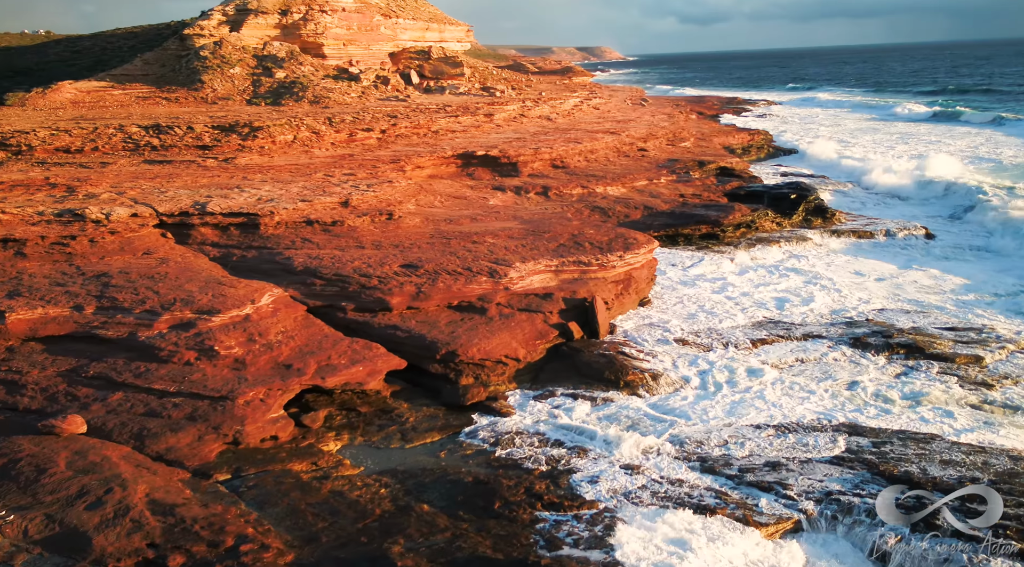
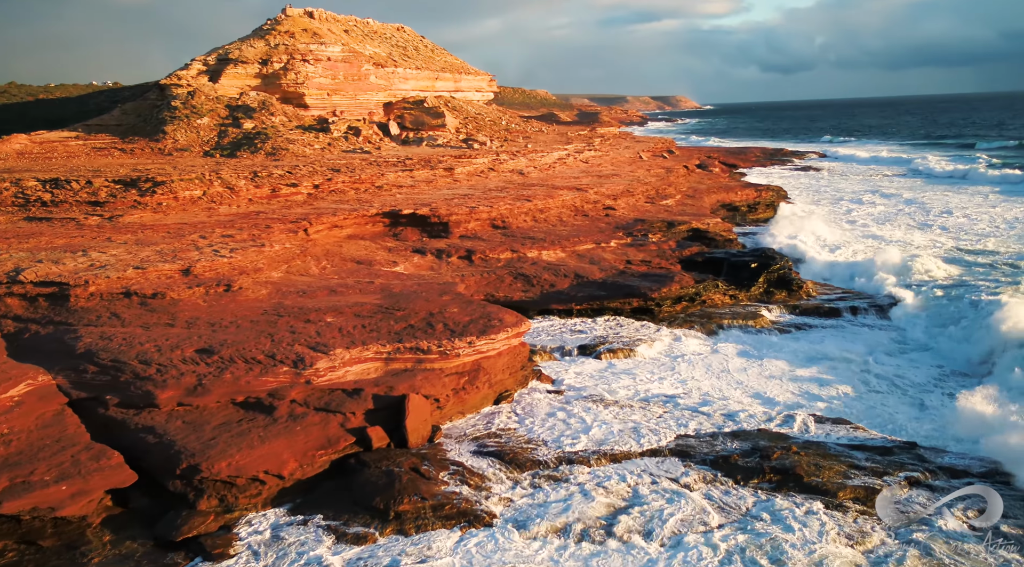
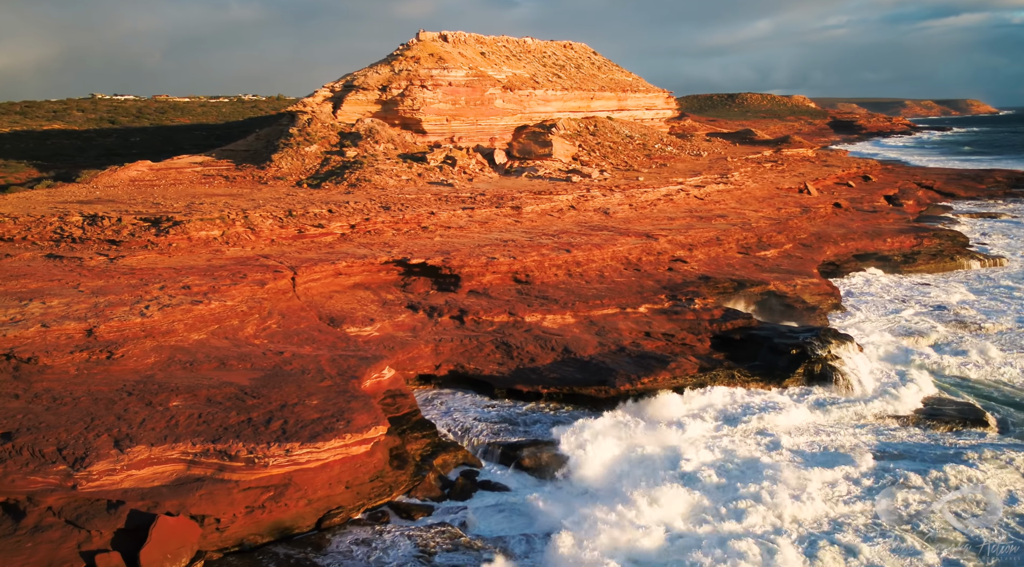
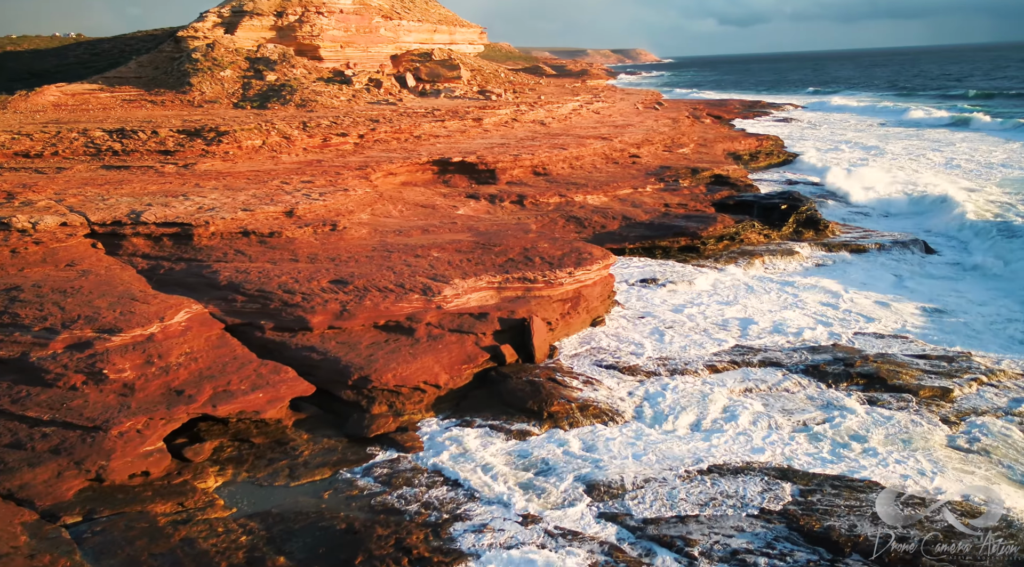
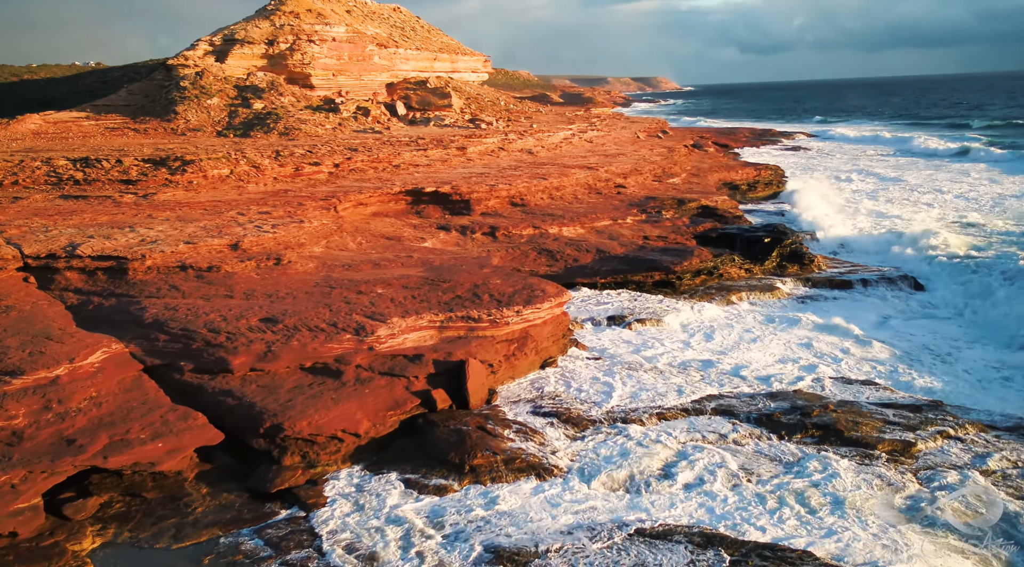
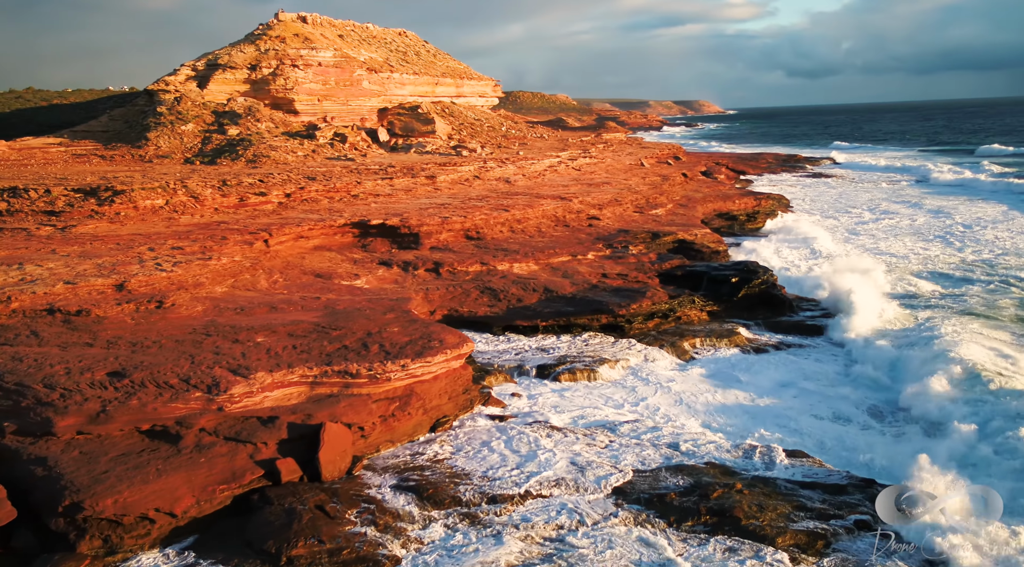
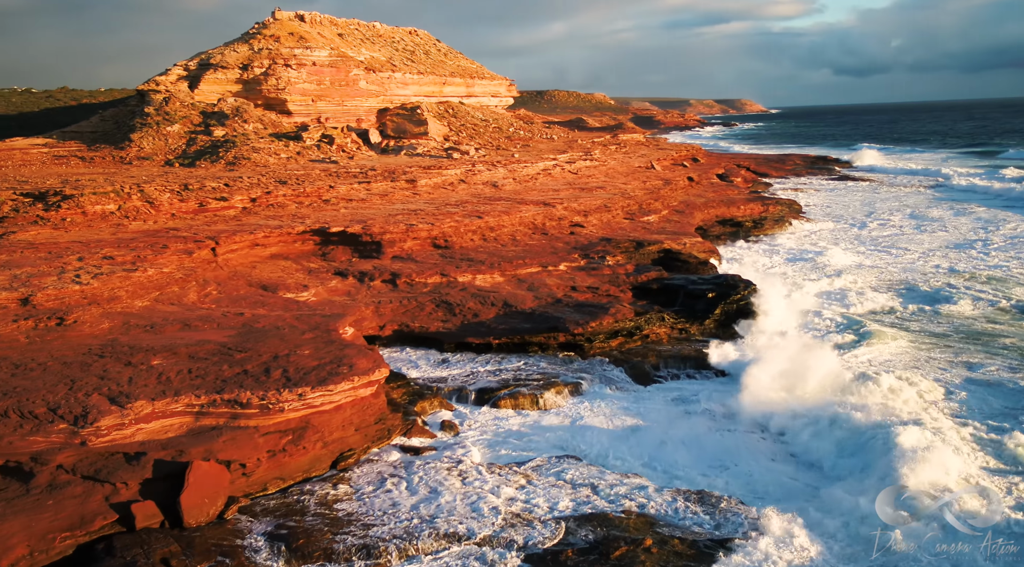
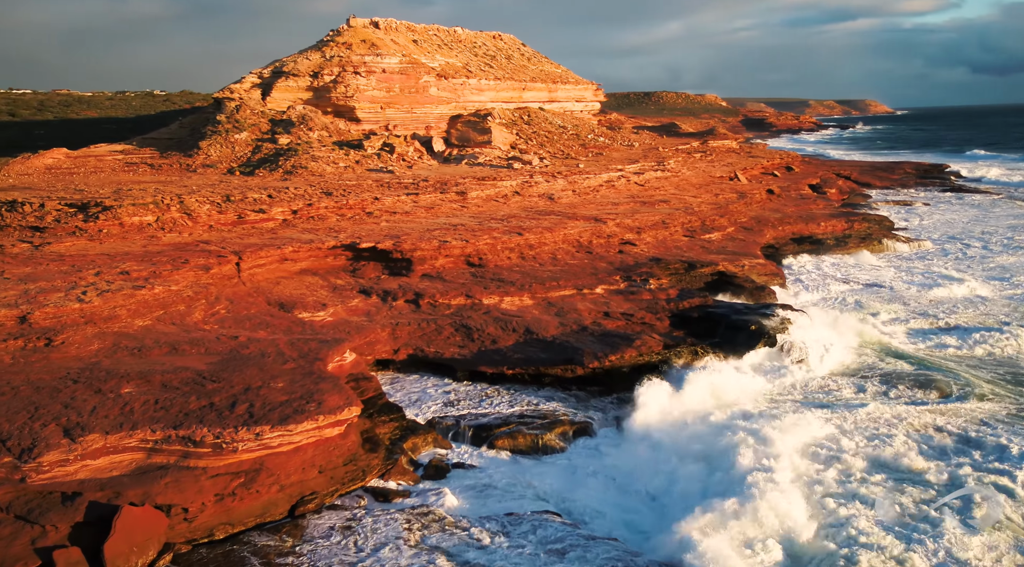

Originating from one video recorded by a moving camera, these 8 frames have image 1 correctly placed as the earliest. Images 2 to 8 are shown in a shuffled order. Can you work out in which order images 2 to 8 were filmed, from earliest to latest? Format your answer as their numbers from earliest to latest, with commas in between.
4, 5, 2, 6, 7, 8, 3
